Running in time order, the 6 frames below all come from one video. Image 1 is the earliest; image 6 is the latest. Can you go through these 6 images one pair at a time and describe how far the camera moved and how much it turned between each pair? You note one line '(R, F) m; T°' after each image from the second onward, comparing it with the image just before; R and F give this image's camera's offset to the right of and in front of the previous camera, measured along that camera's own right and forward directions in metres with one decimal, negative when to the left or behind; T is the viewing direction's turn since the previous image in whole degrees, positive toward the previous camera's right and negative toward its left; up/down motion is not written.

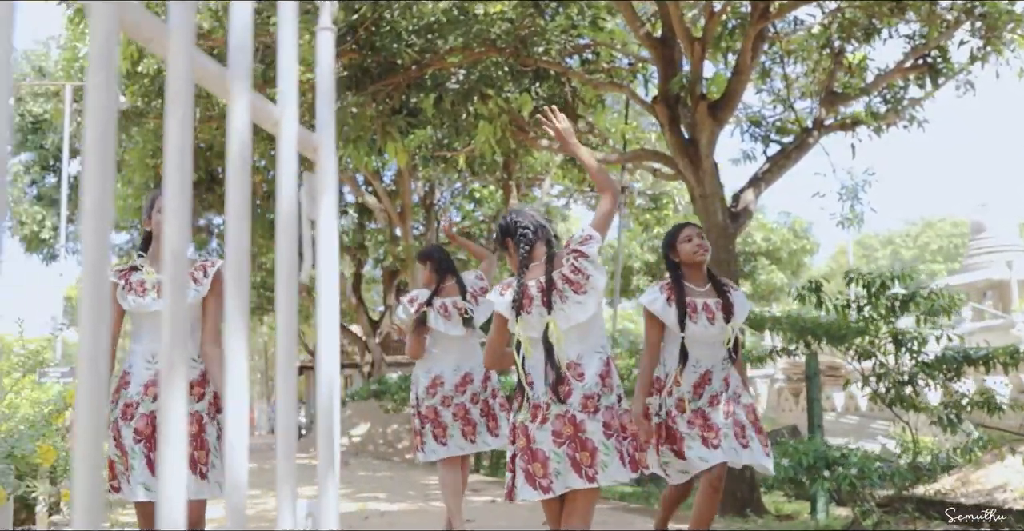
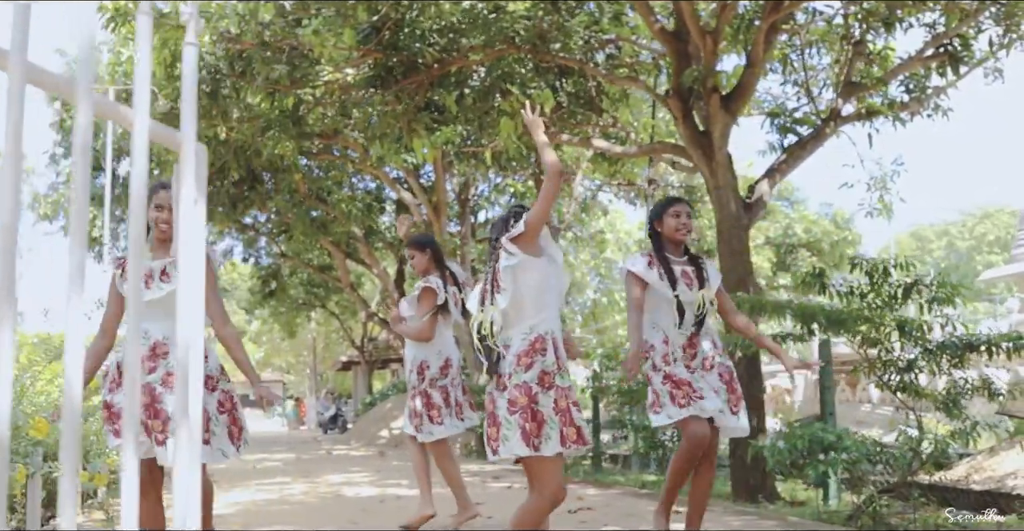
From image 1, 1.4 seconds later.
(+0.5, -0.3) m; -3°
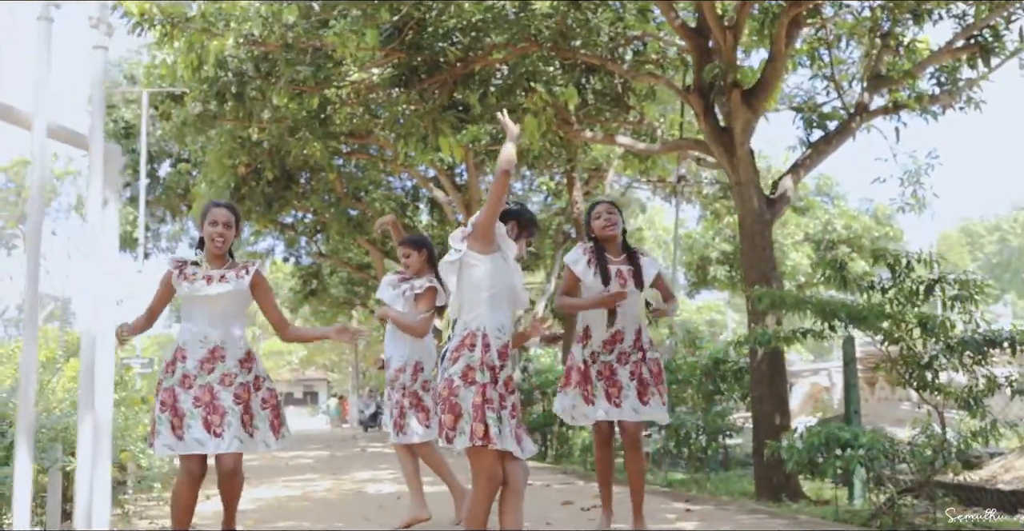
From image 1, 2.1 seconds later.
(+0.3, 0.0) m; -3°
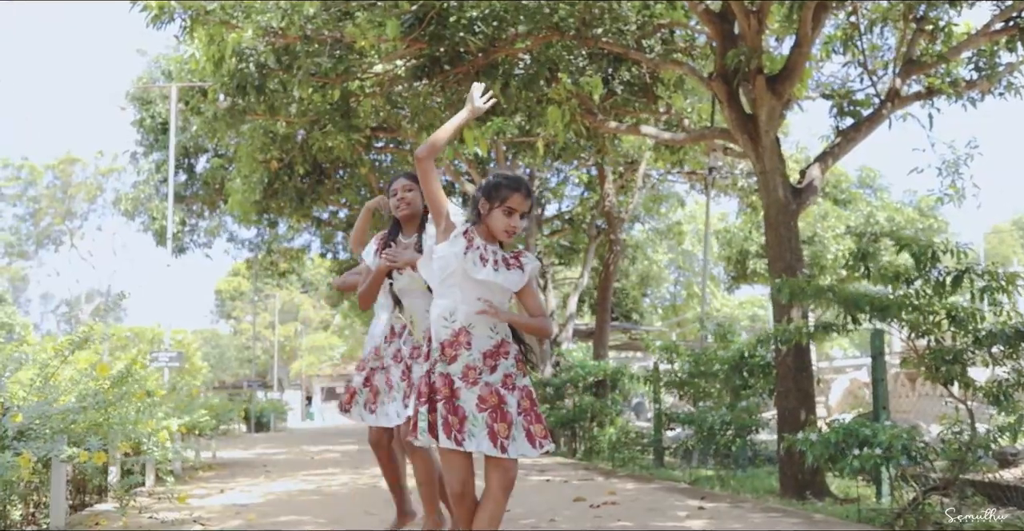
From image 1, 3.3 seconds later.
(+0.3, +0.2) m; -3°
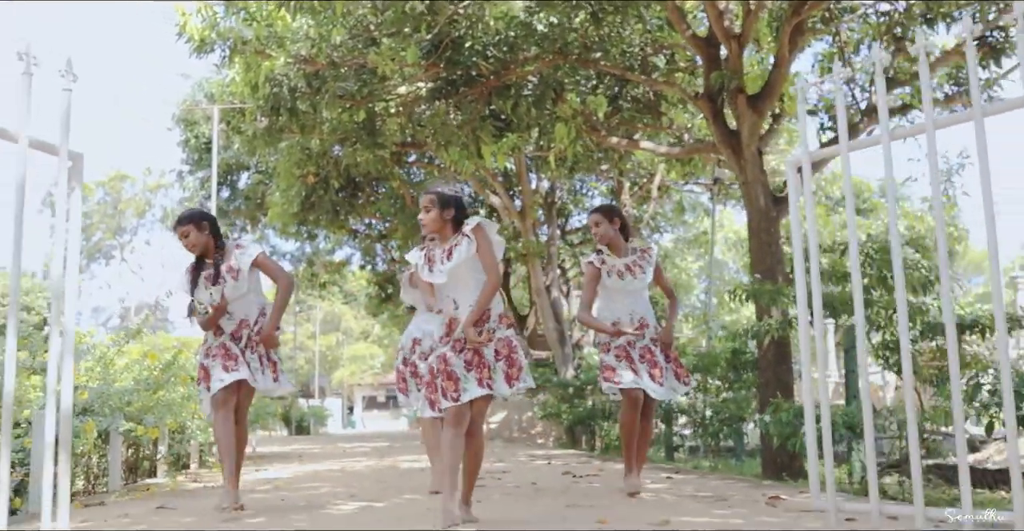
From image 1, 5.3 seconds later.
(+0.5, -1.3) m; -2°
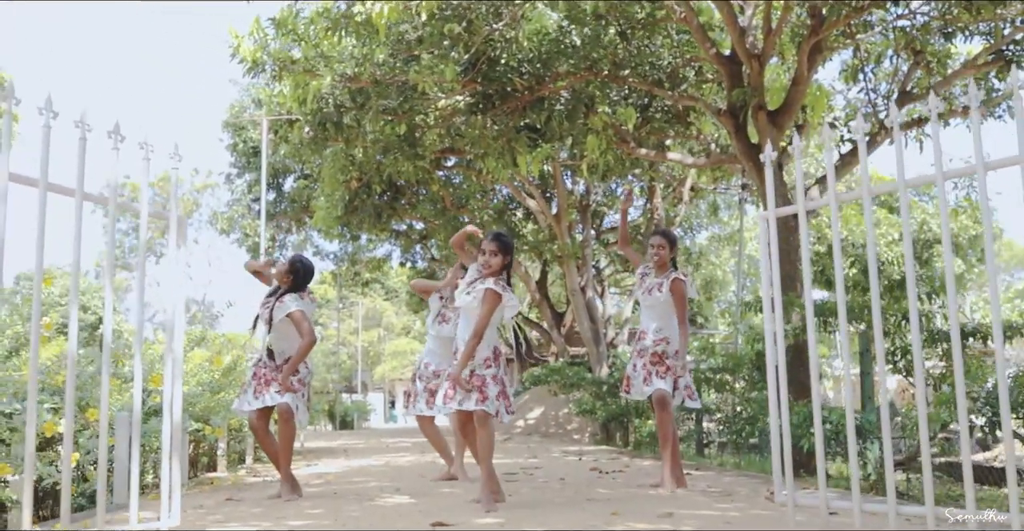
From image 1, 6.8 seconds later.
(+0.1, -0.9) m; -2°
